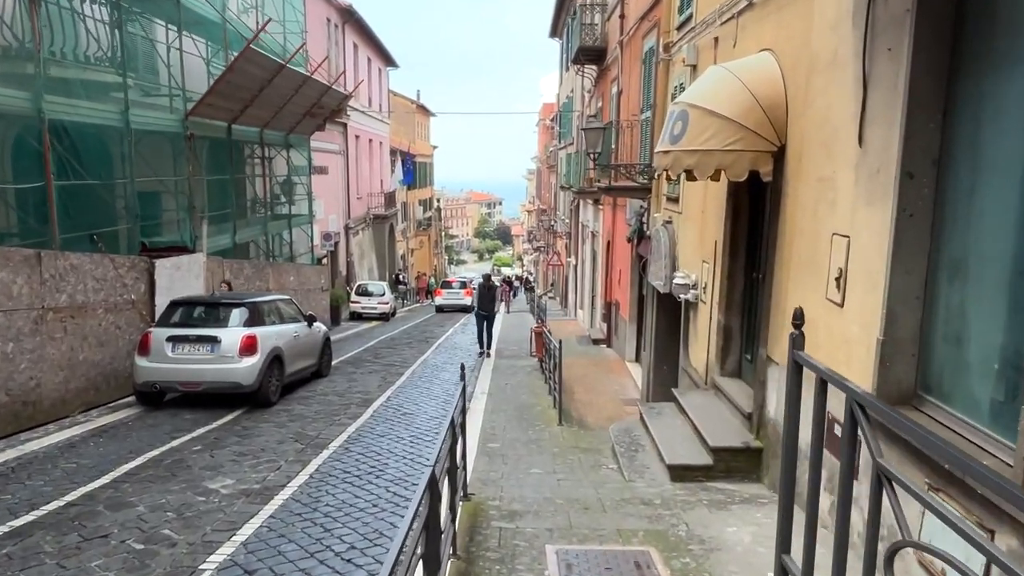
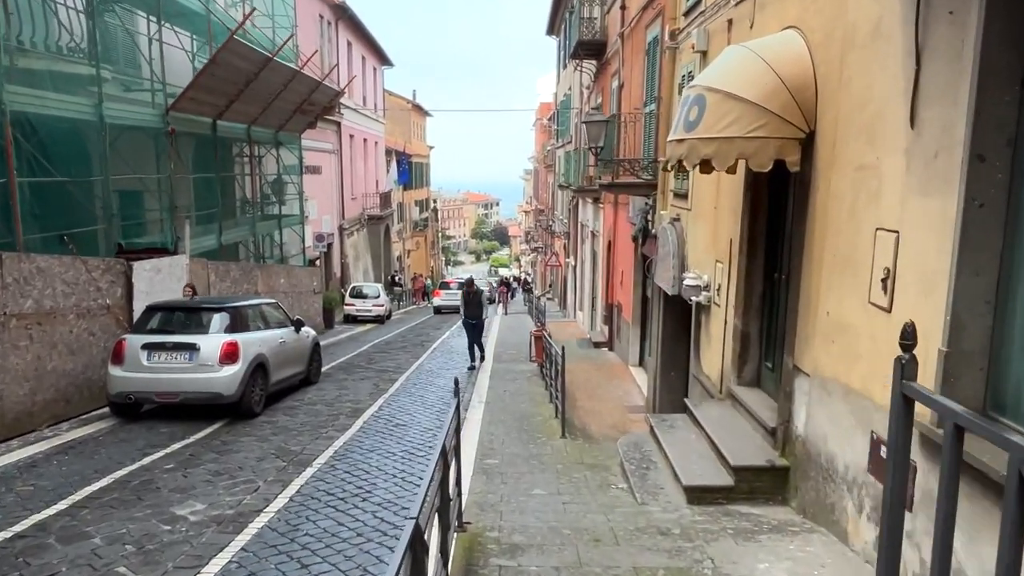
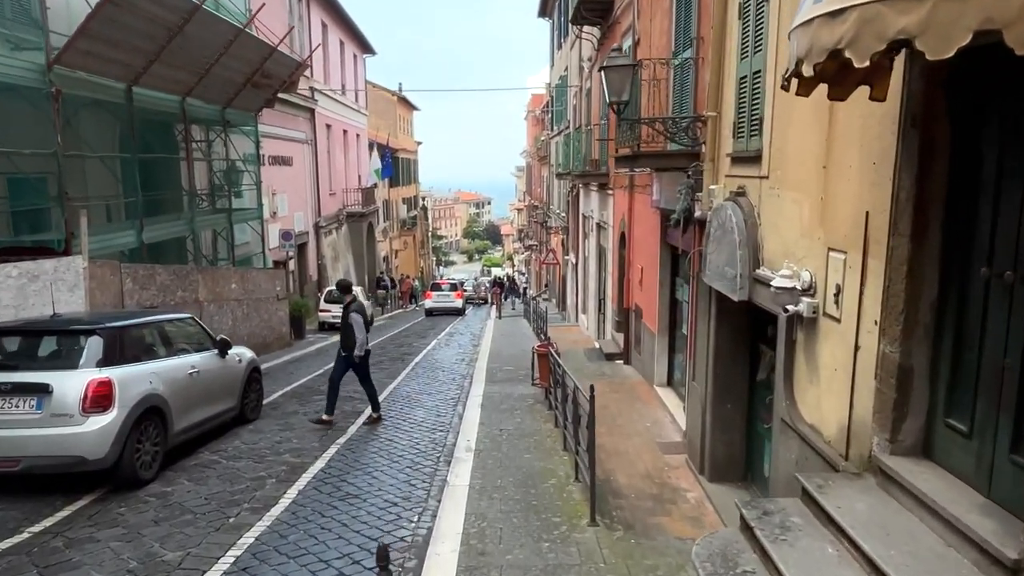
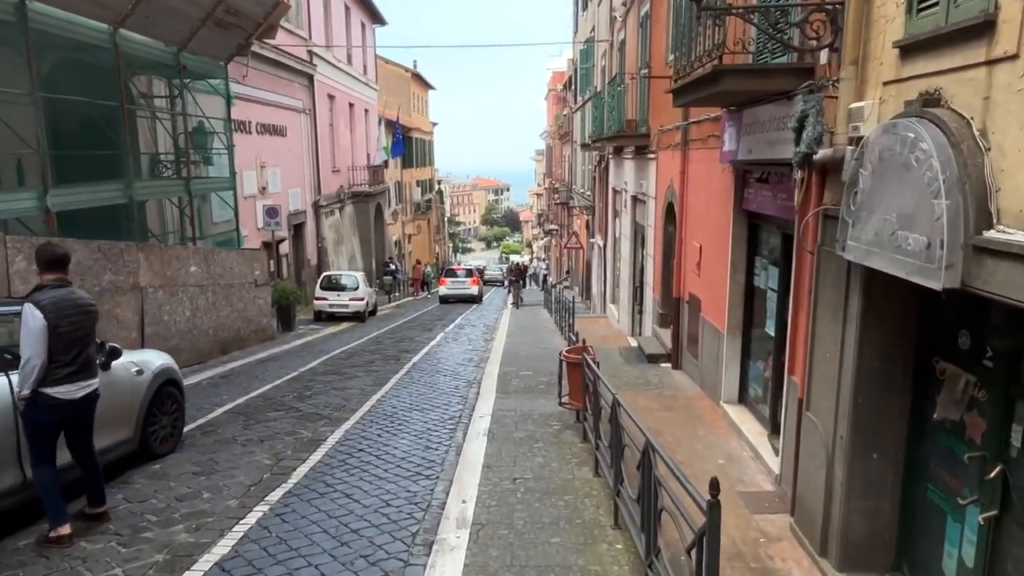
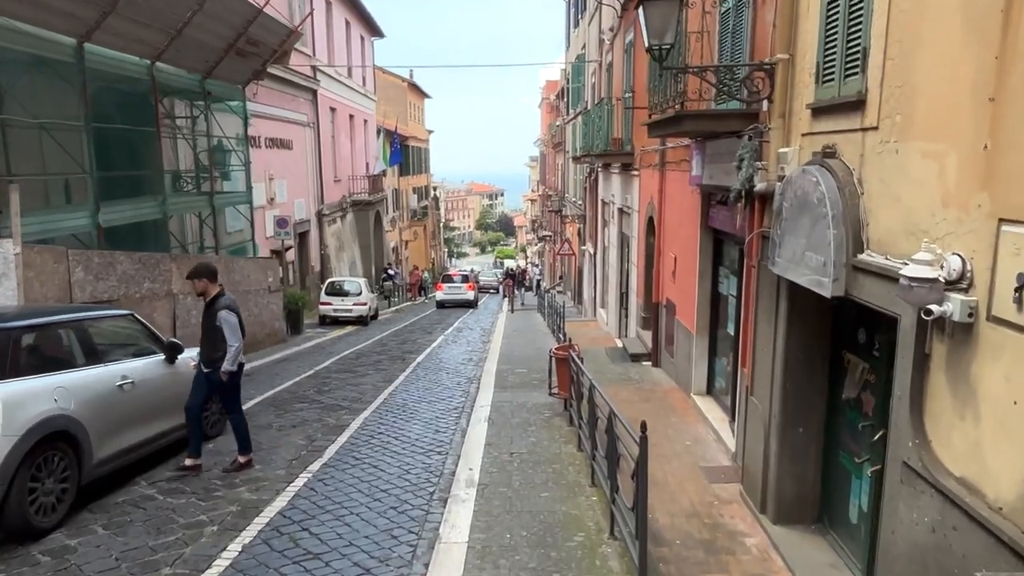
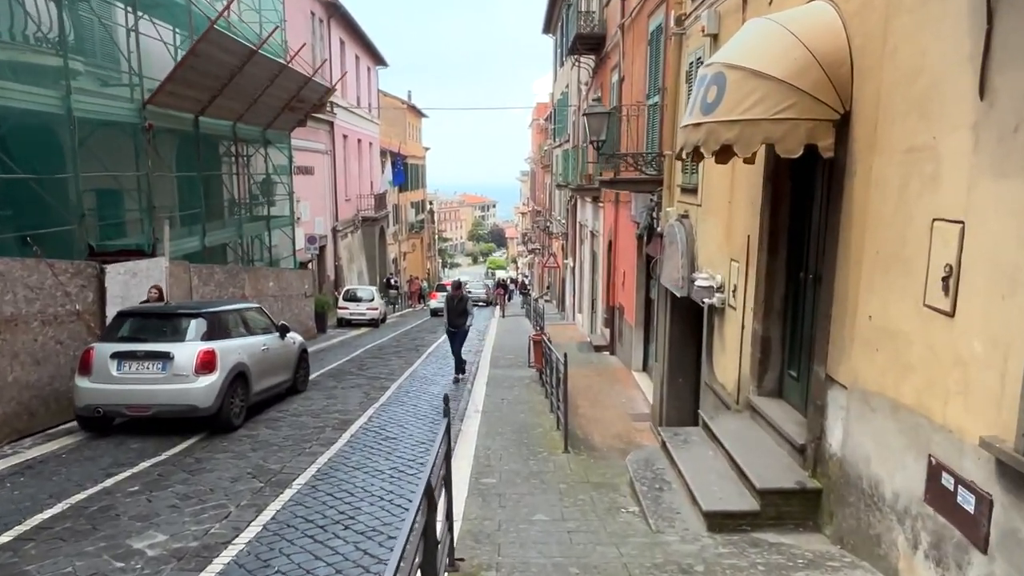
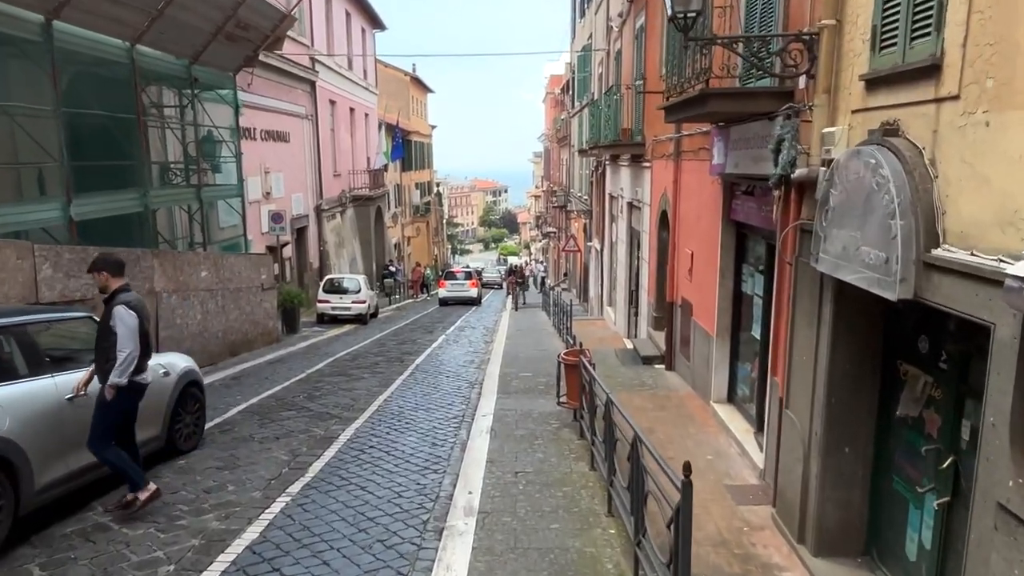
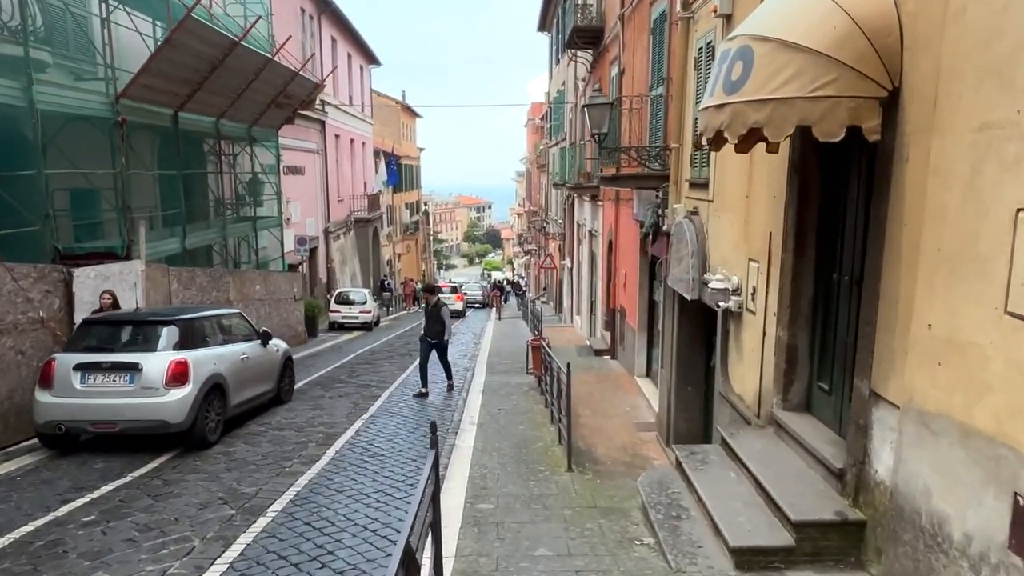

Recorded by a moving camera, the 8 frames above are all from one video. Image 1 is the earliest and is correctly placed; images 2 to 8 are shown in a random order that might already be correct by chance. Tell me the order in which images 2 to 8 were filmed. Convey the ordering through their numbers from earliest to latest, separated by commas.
2, 6, 8, 3, 5, 7, 4
